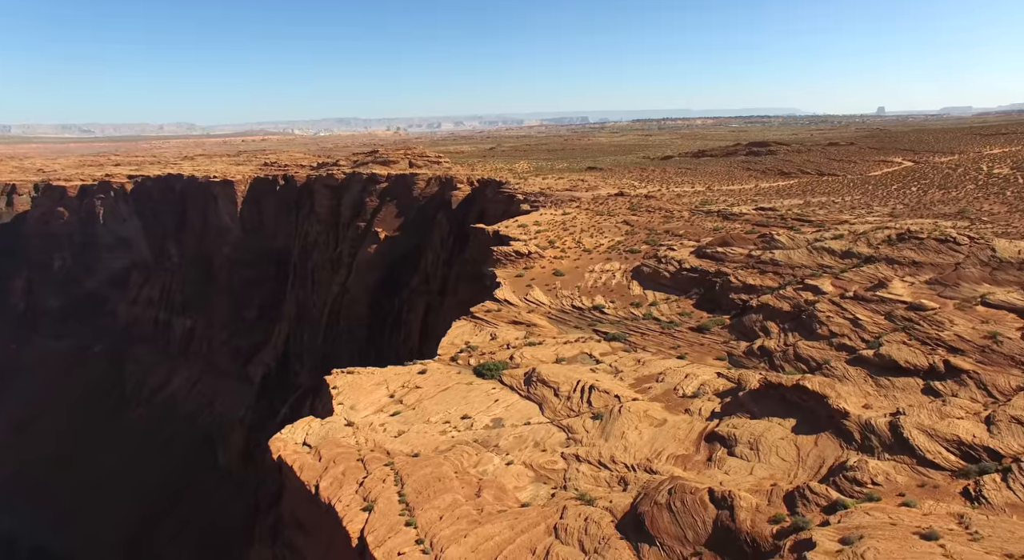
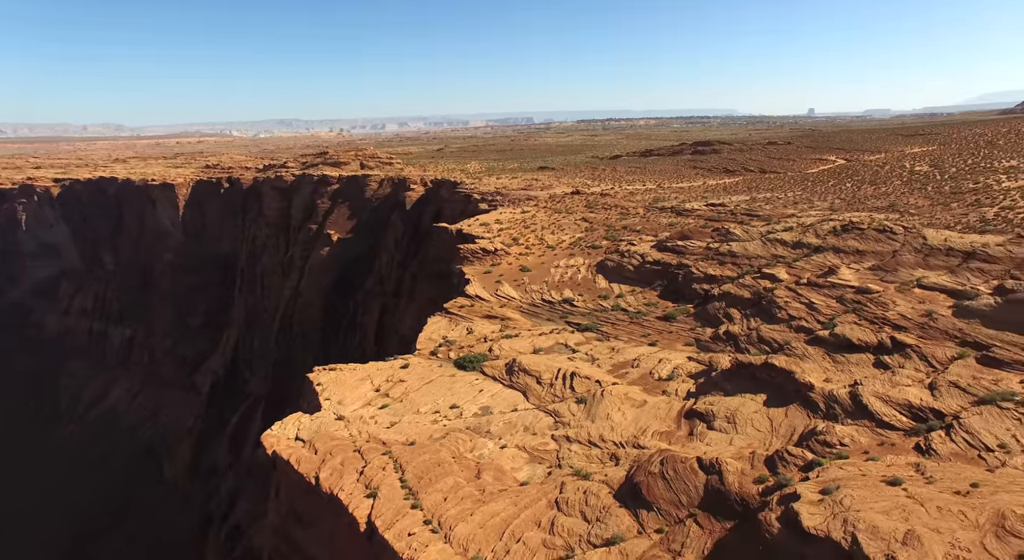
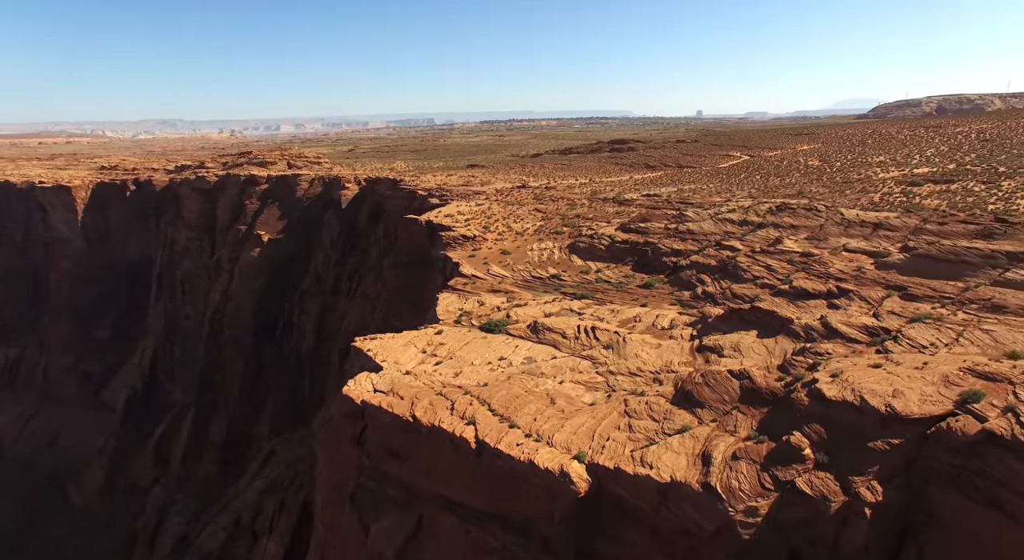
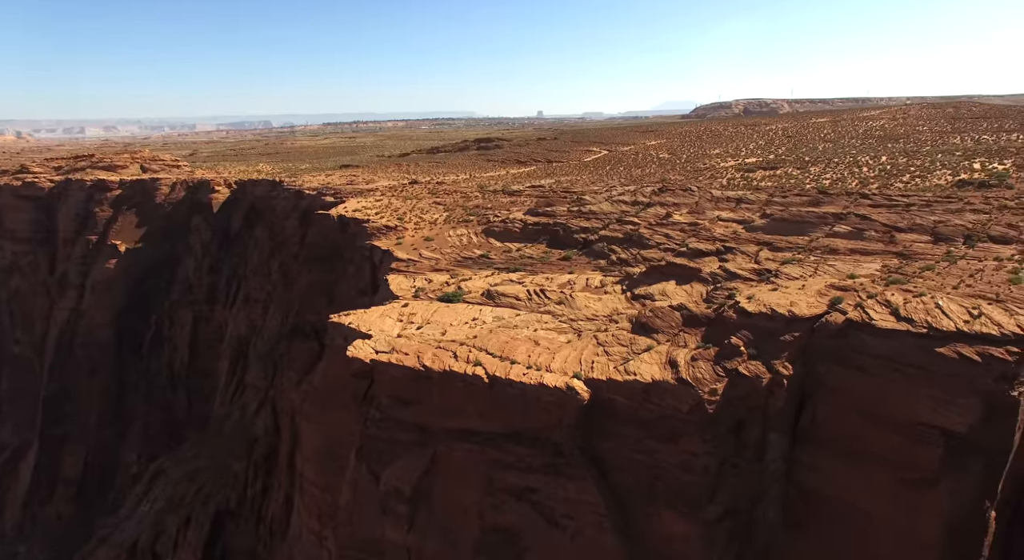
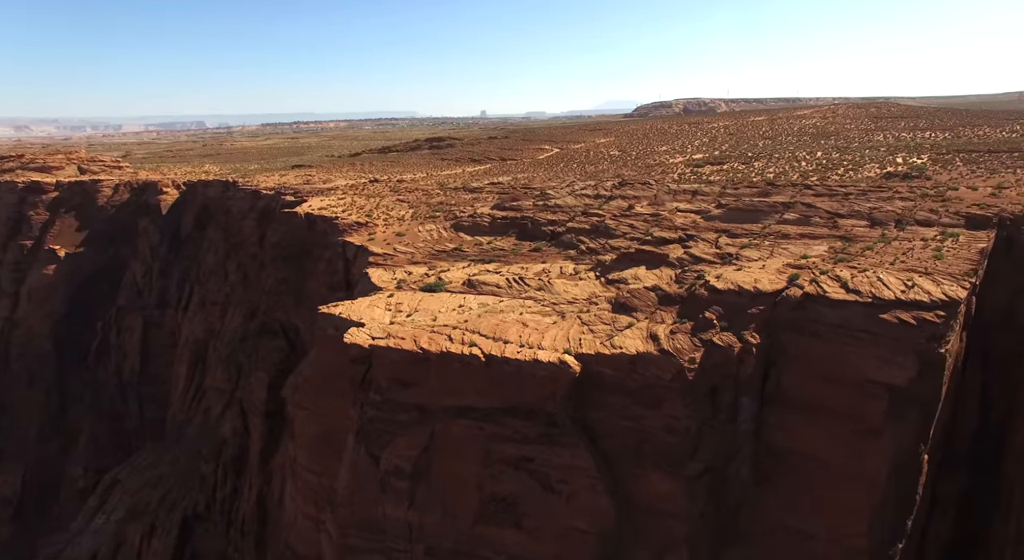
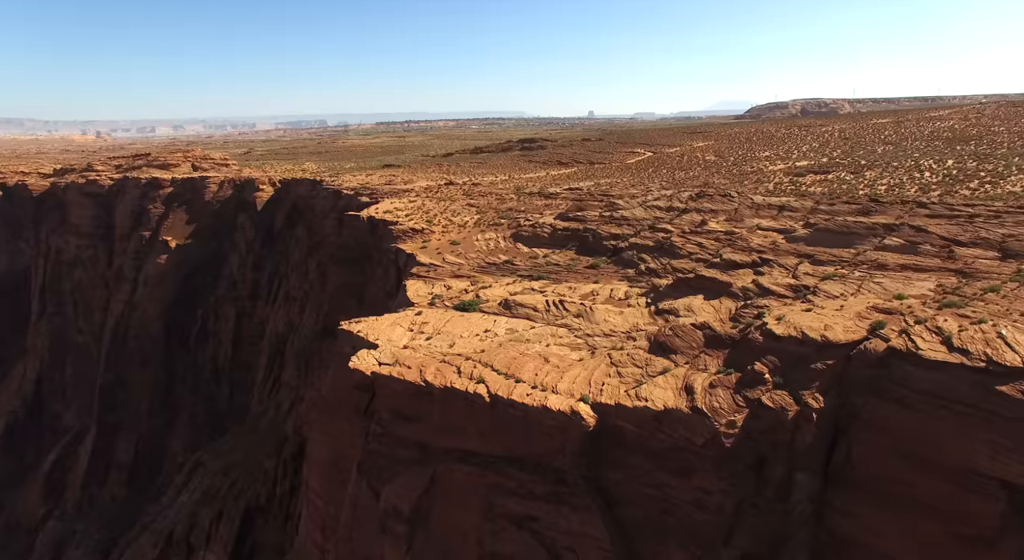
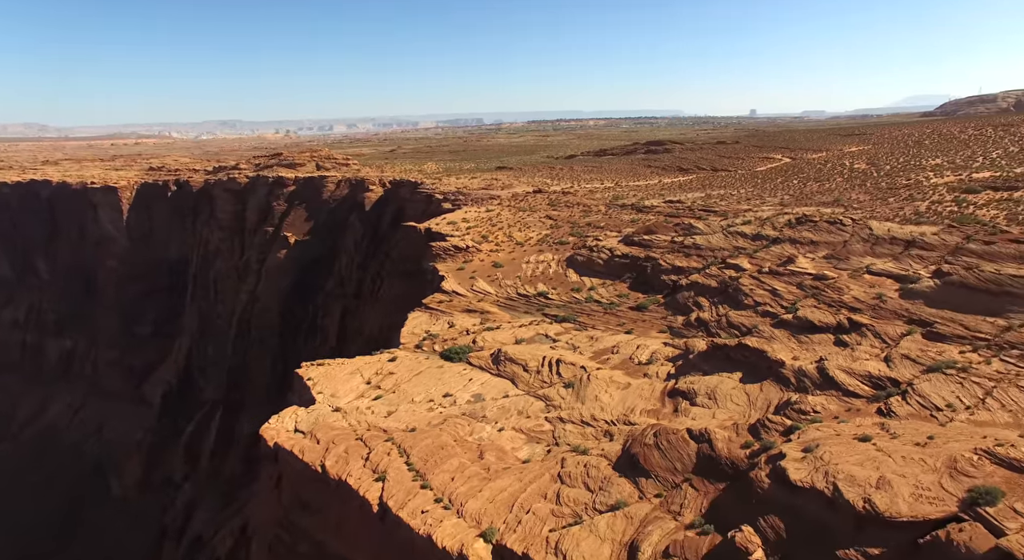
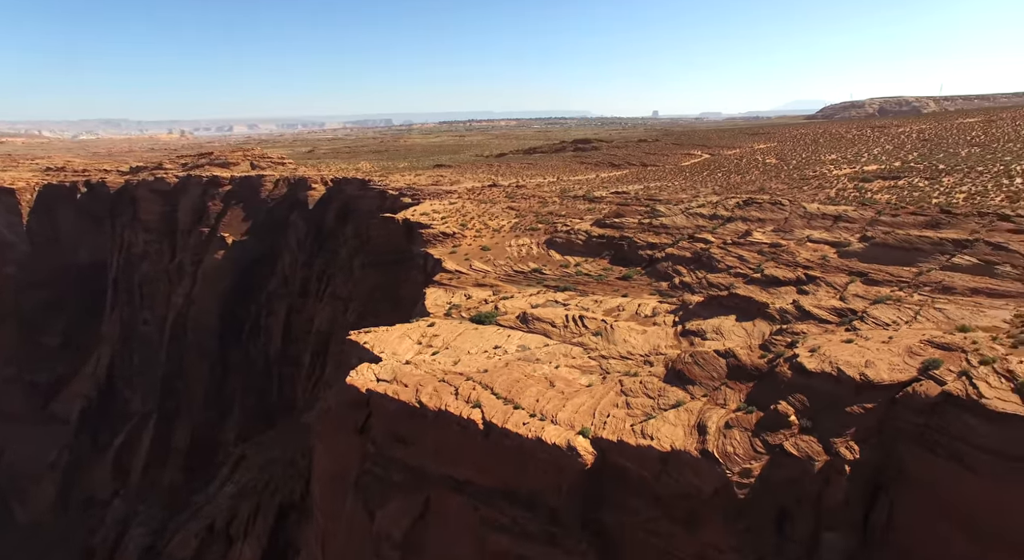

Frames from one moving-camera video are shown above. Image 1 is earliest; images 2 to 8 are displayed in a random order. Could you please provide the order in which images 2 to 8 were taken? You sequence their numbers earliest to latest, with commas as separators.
2, 7, 3, 8, 6, 4, 5
